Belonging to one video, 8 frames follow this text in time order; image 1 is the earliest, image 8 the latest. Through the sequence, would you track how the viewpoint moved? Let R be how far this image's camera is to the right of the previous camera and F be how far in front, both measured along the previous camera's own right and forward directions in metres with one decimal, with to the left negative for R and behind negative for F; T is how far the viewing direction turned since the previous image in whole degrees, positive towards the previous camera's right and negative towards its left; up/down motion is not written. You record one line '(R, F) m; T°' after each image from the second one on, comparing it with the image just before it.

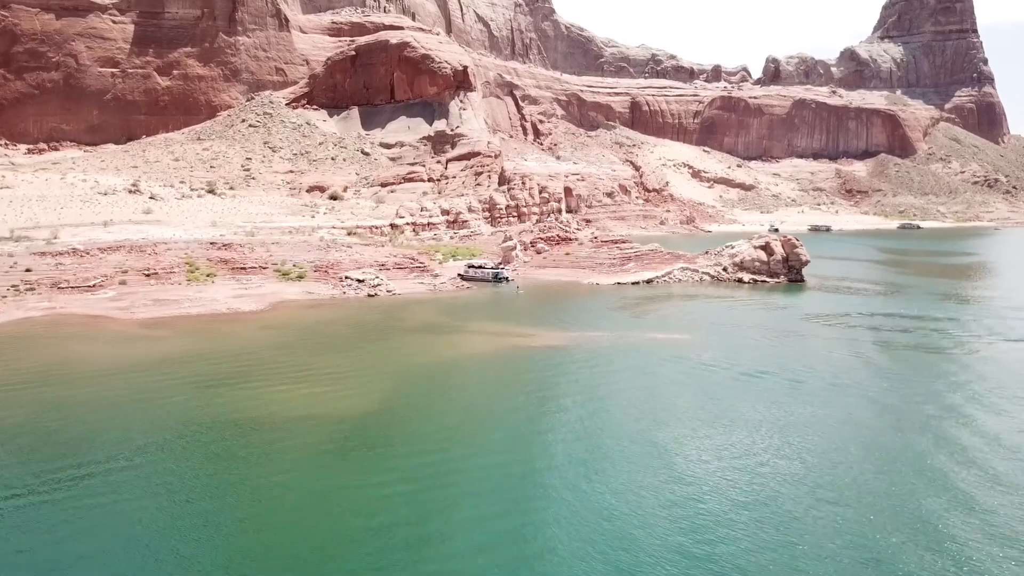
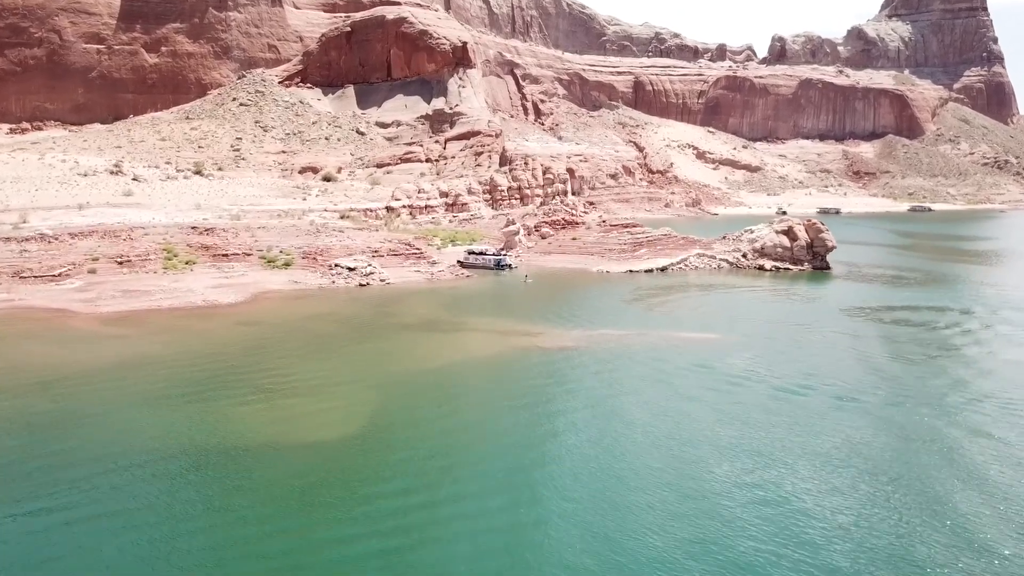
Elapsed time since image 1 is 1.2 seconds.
(-0.1, +2.0) m; 0°
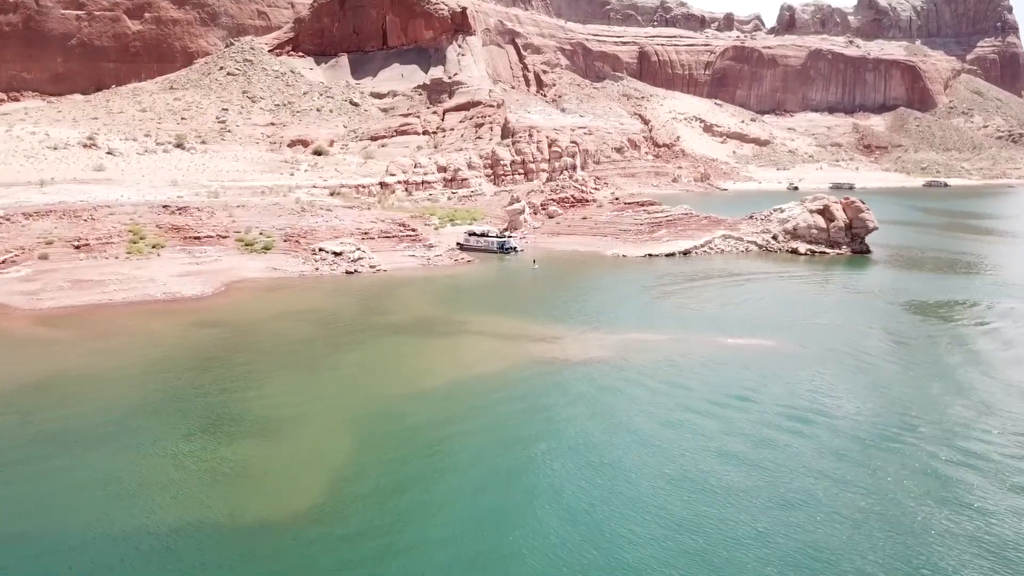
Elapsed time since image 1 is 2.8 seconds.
(-0.2, +2.6) m; 0°
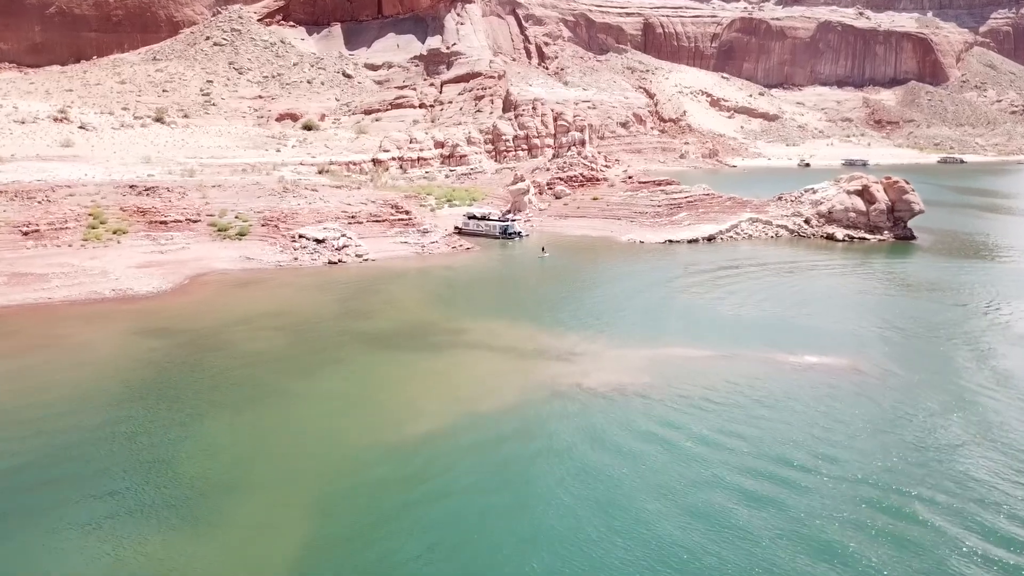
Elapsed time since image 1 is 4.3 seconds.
(-0.1, +2.3) m; 0°
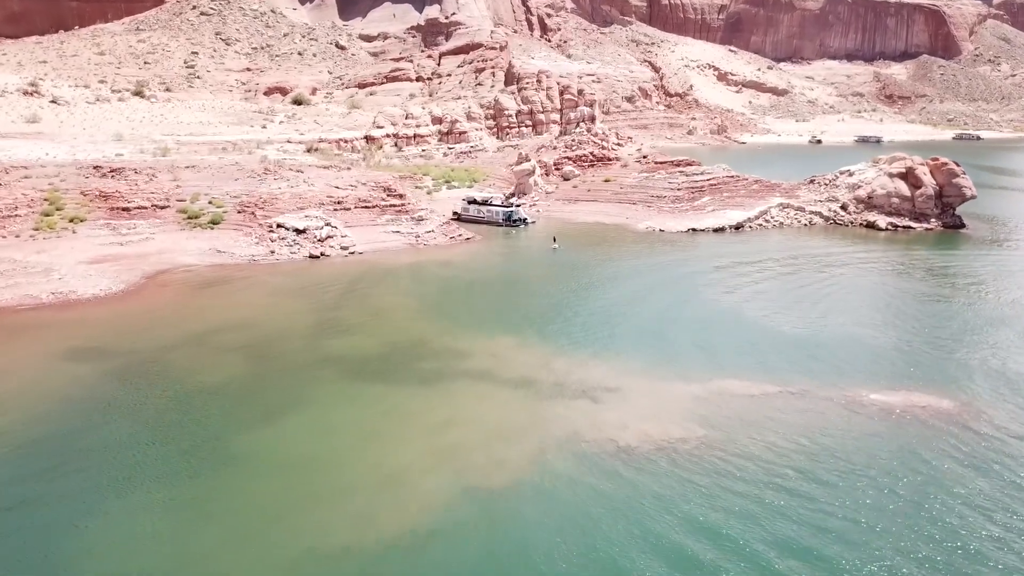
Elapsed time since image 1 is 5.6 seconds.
(-0.1, +2.1) m; 0°
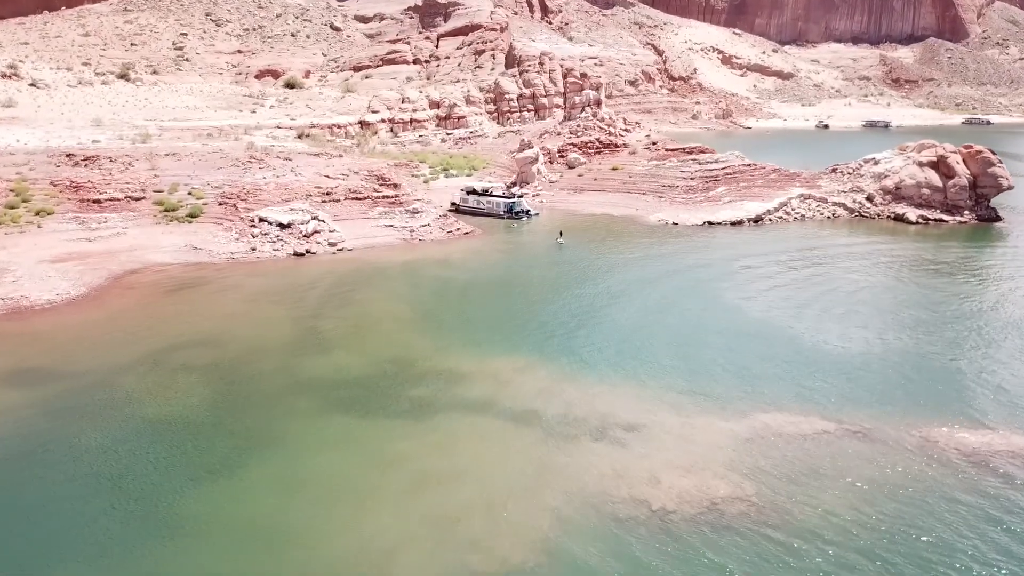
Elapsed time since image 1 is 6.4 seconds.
(-0.1, +1.3) m; 0°
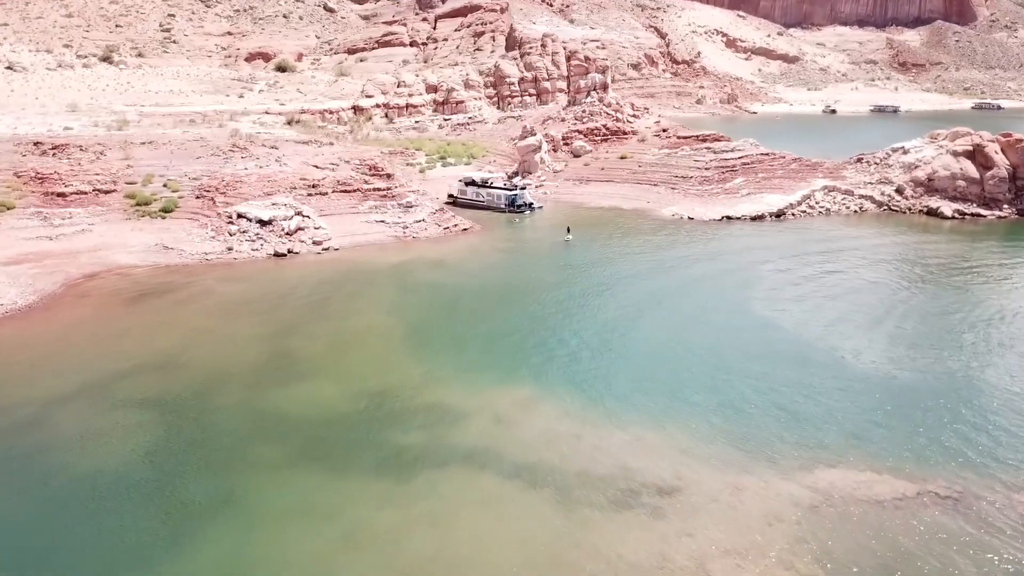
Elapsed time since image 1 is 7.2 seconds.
(-0.1, +1.3) m; 0°
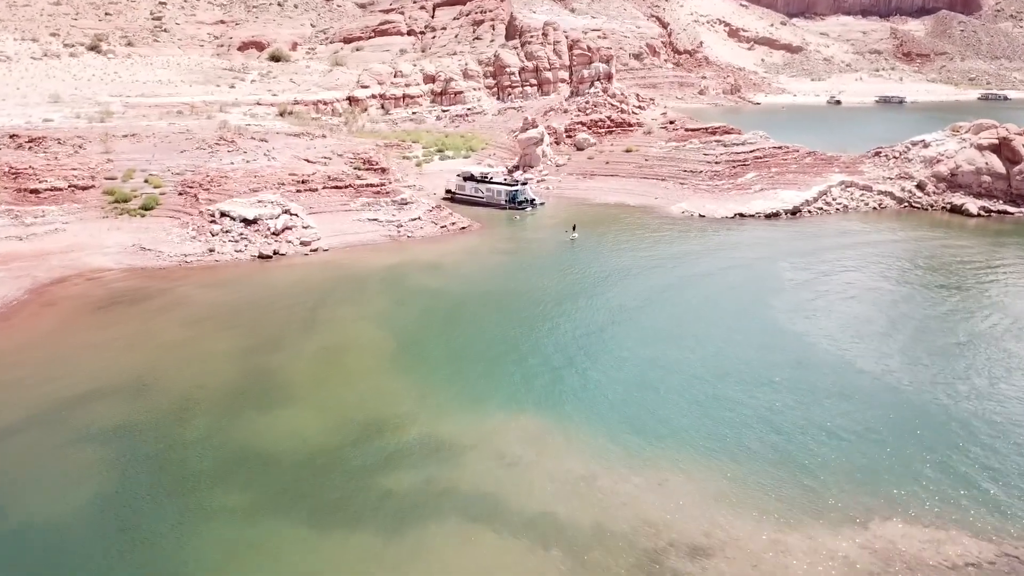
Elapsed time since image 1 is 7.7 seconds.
(0.0, +0.8) m; 0°
